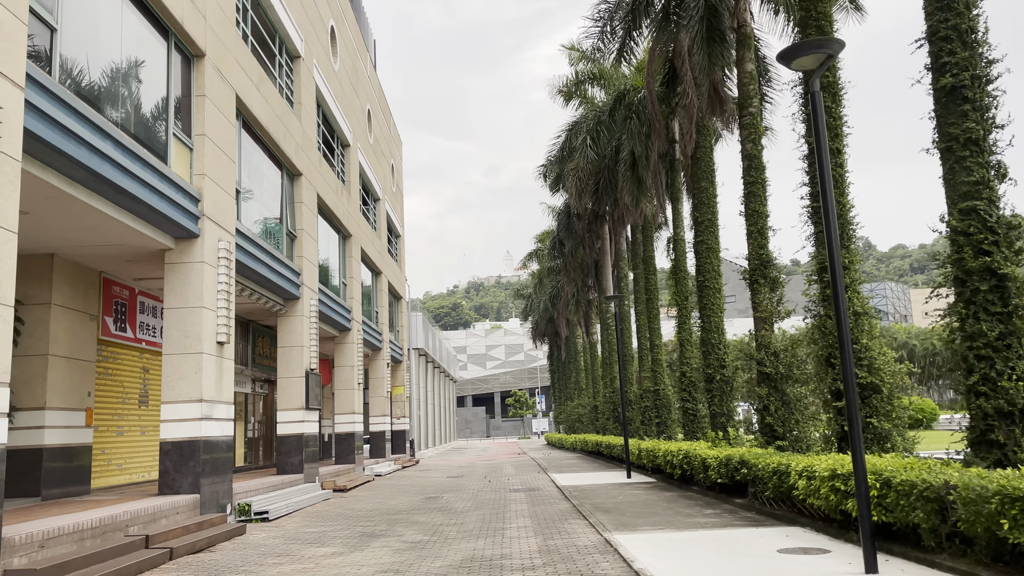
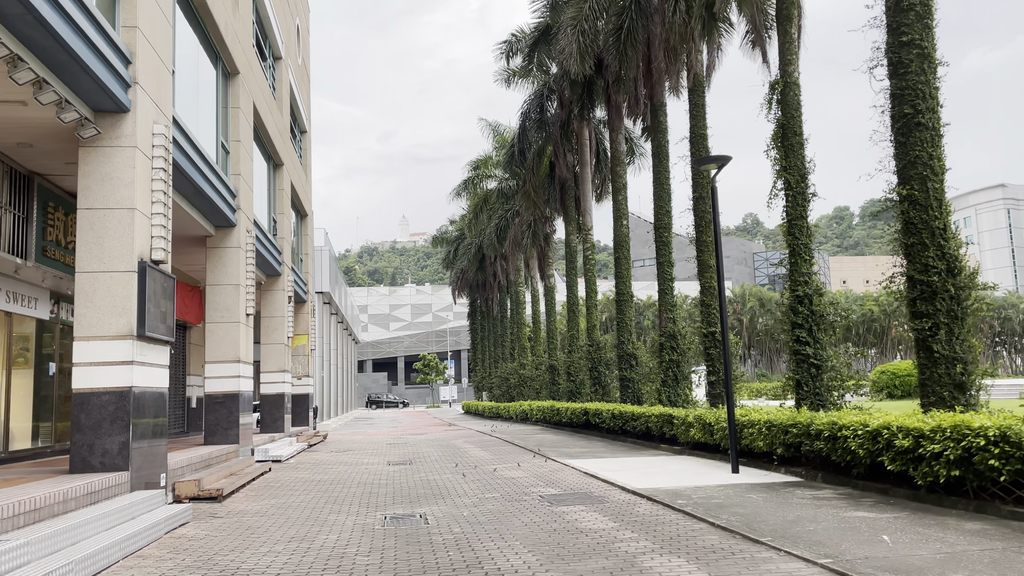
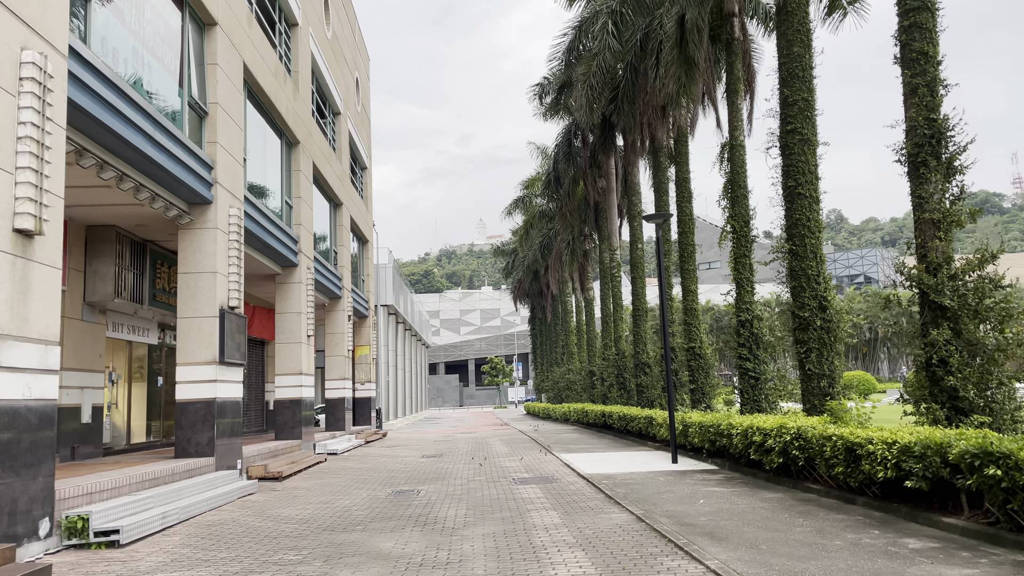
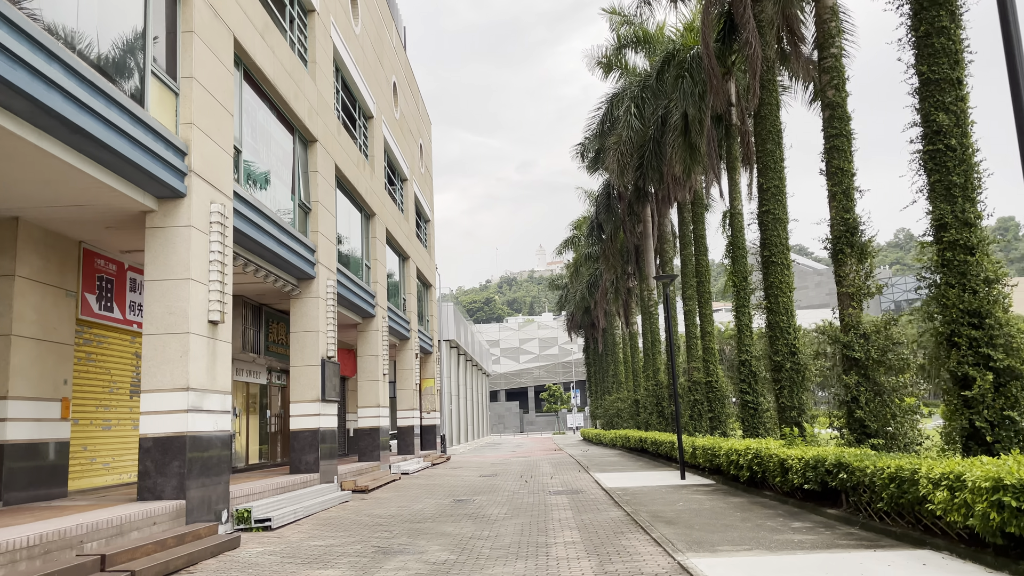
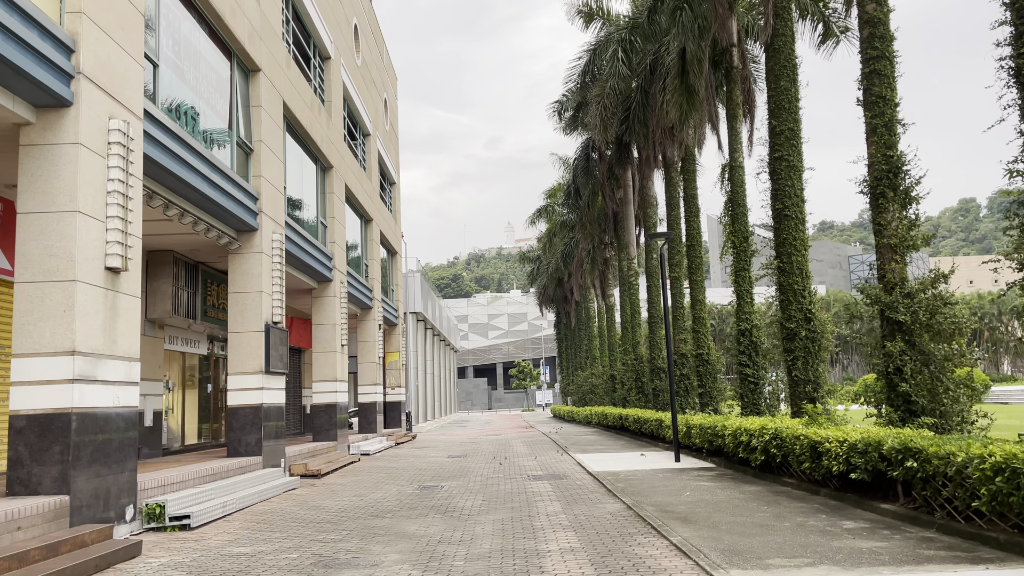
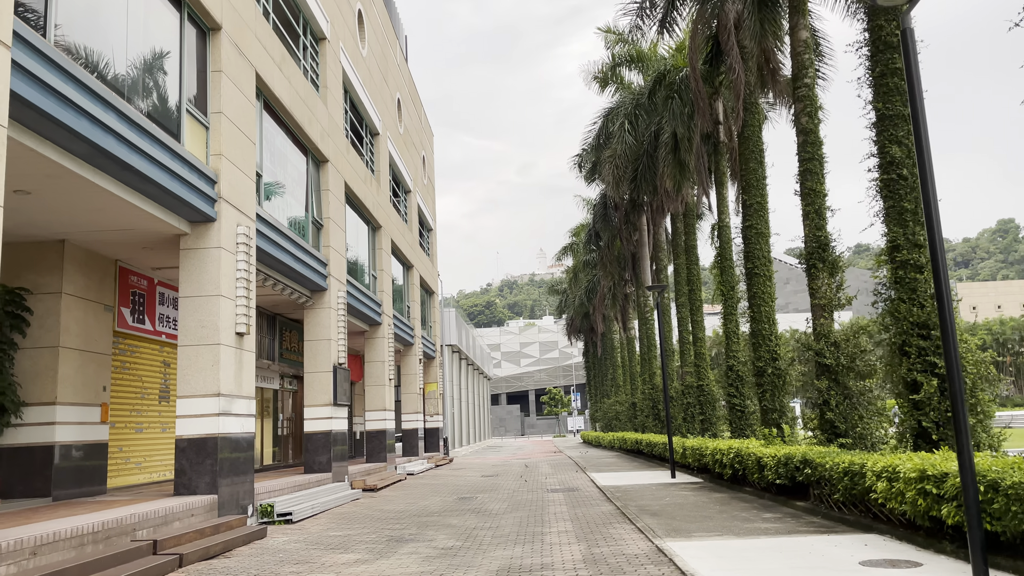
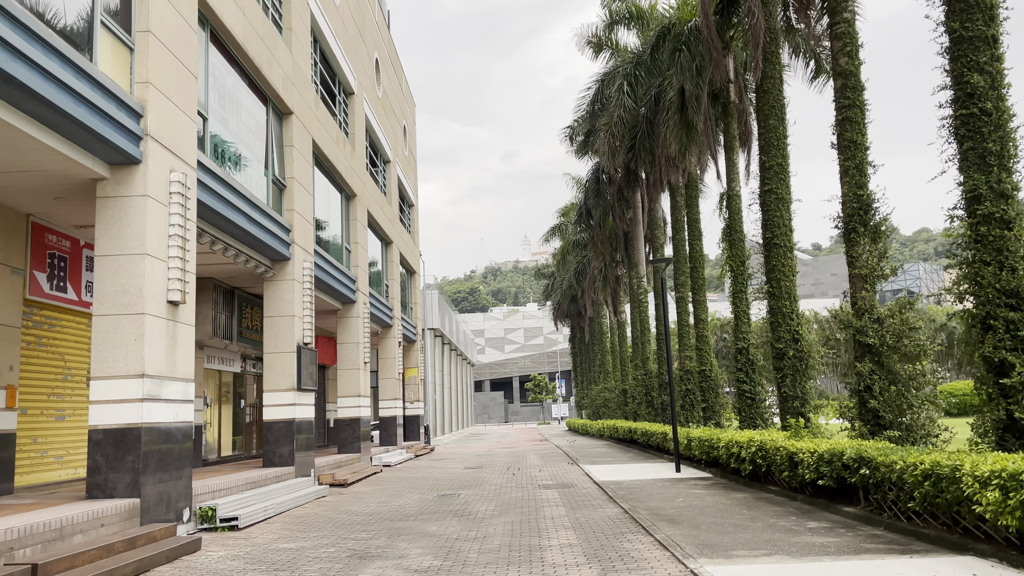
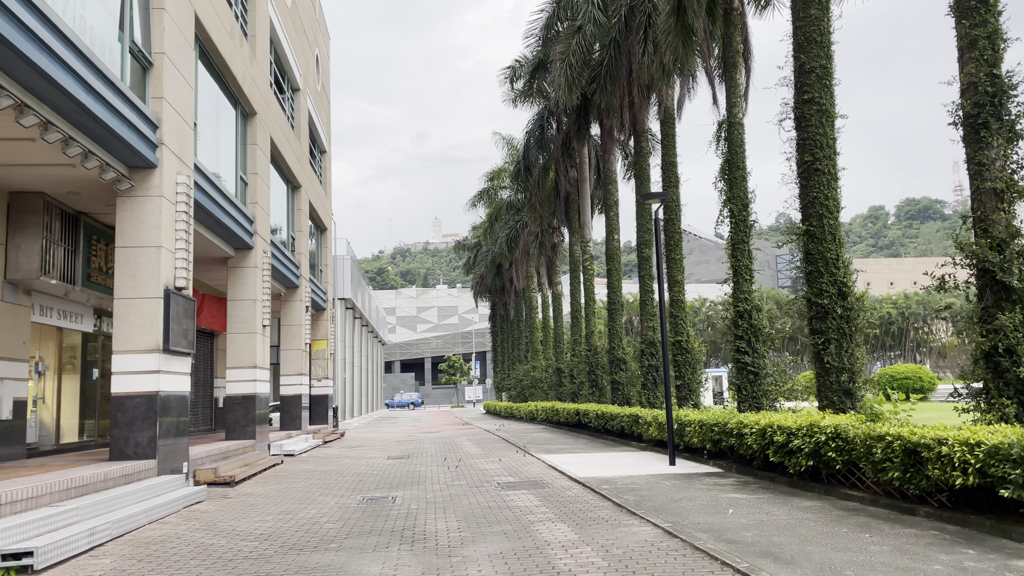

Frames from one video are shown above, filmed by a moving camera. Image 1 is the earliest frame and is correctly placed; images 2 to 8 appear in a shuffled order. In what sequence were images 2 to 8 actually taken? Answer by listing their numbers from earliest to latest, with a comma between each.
6, 4, 7, 5, 3, 8, 2
